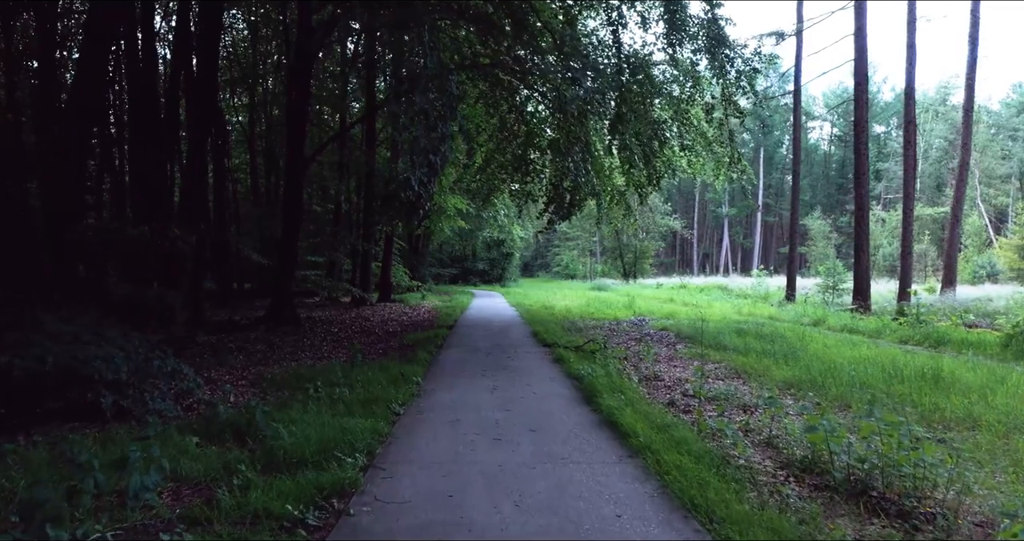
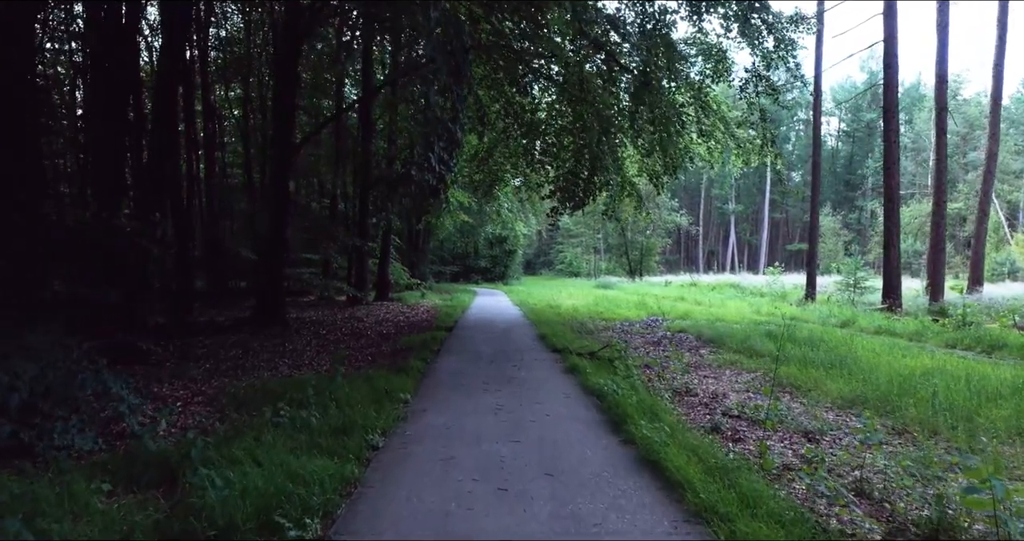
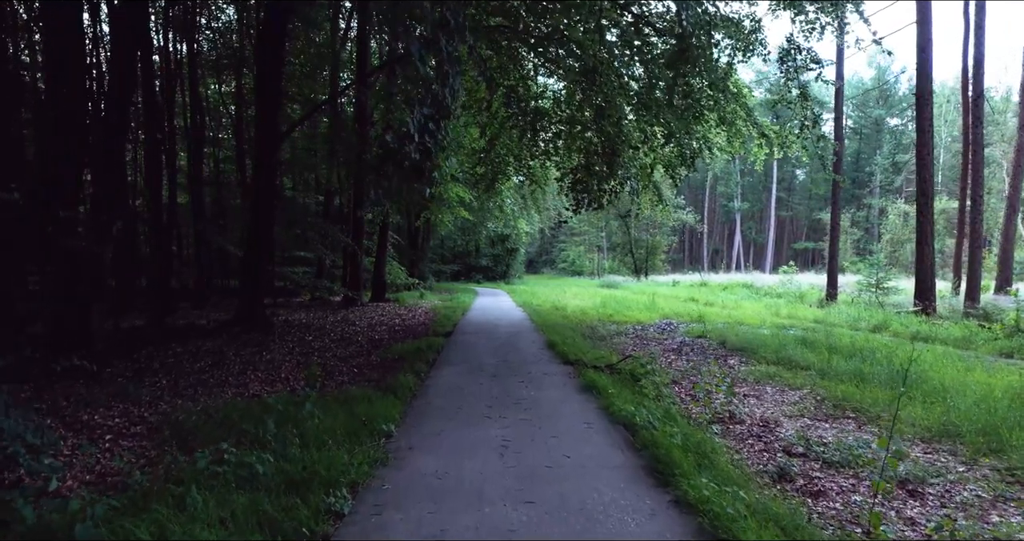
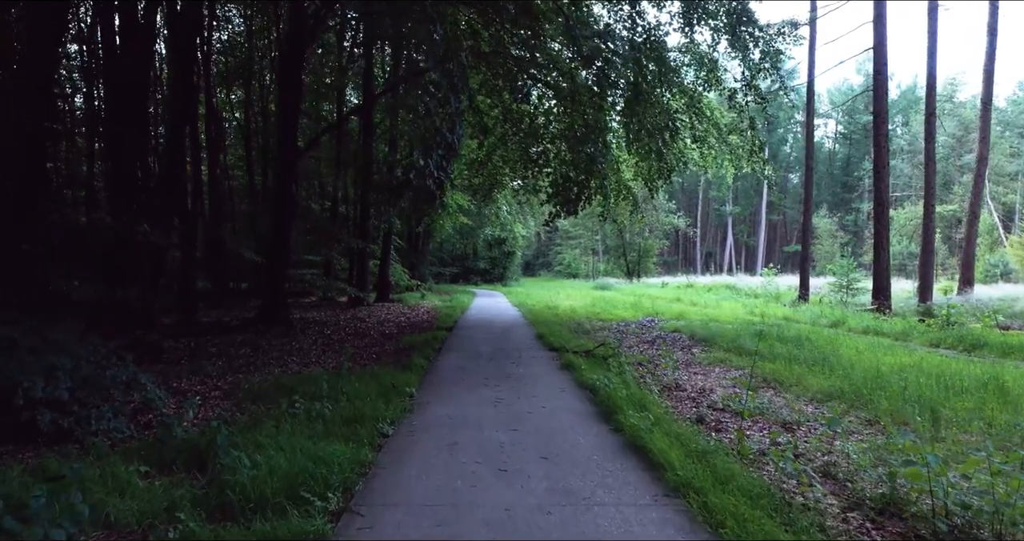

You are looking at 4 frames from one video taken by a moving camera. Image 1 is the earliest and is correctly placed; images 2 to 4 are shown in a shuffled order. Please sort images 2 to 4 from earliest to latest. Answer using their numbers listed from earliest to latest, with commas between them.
4, 2, 3
